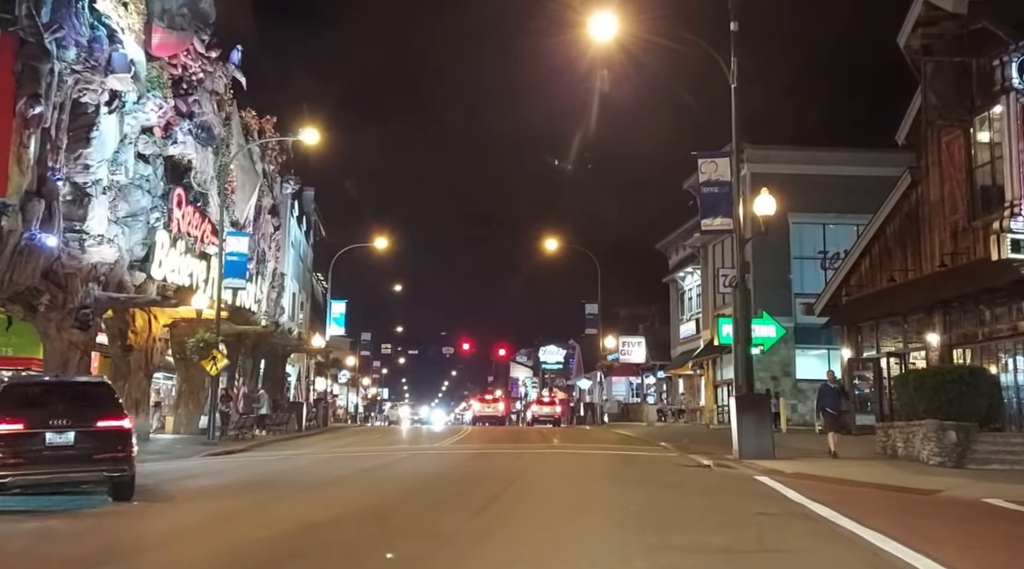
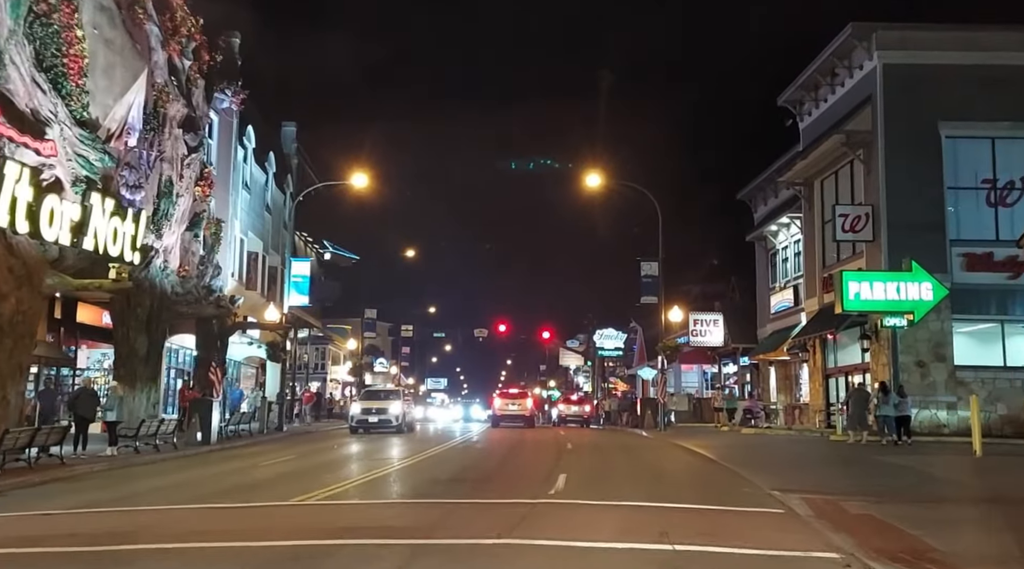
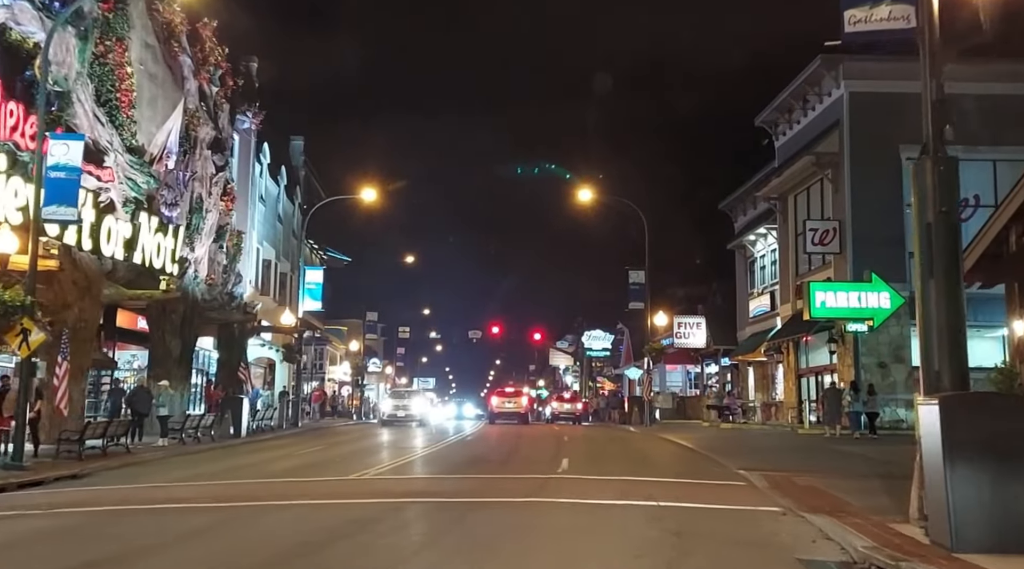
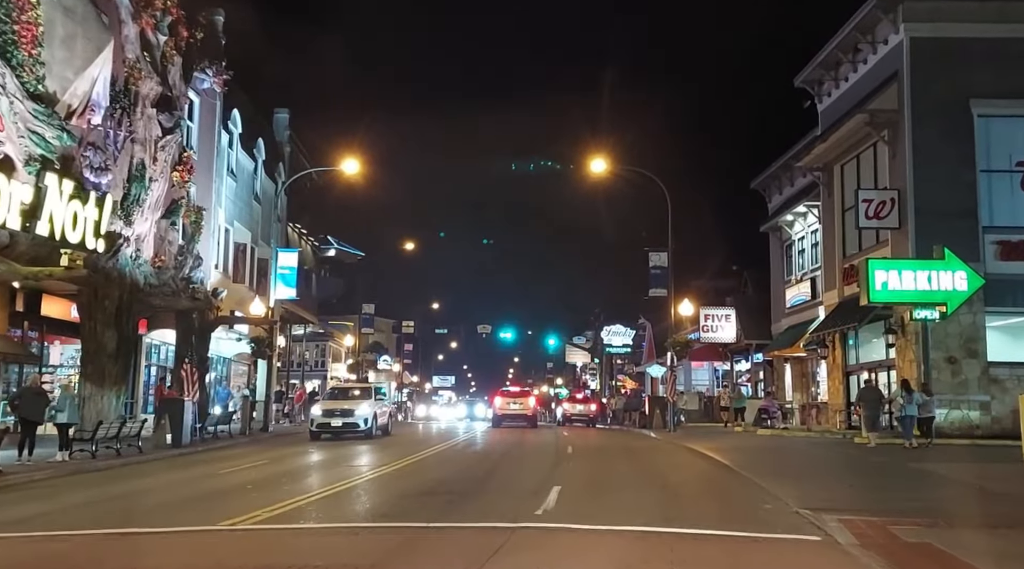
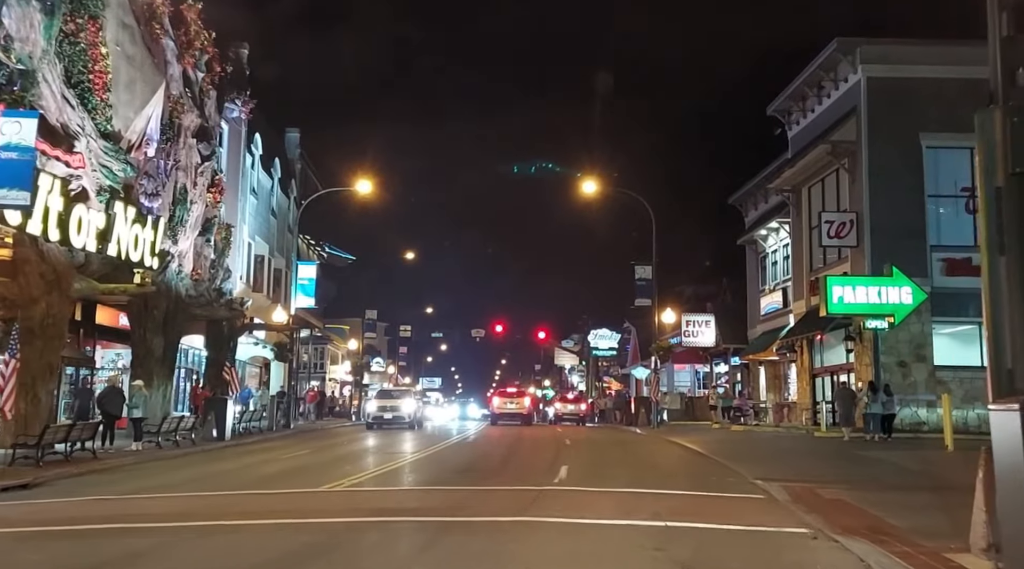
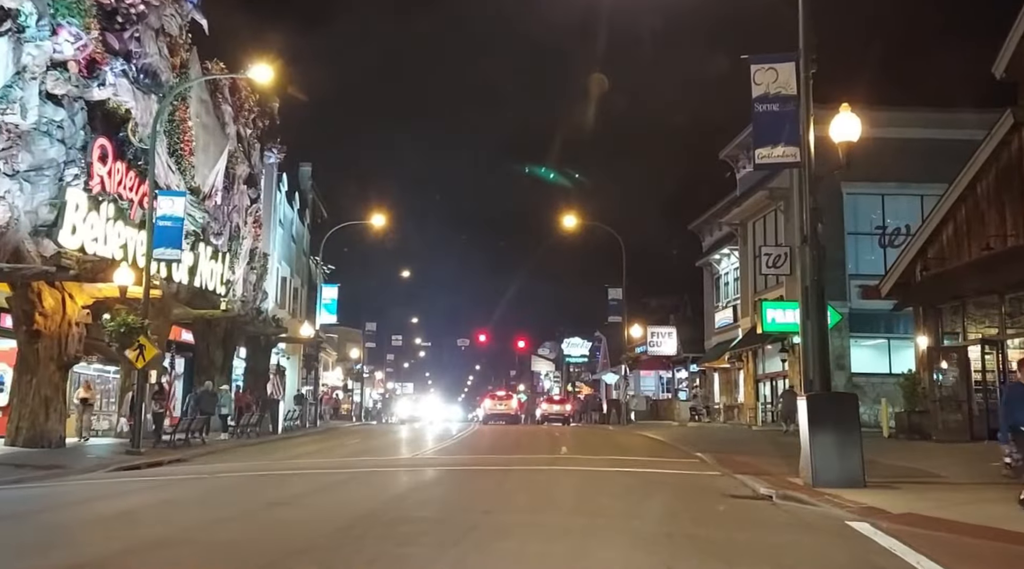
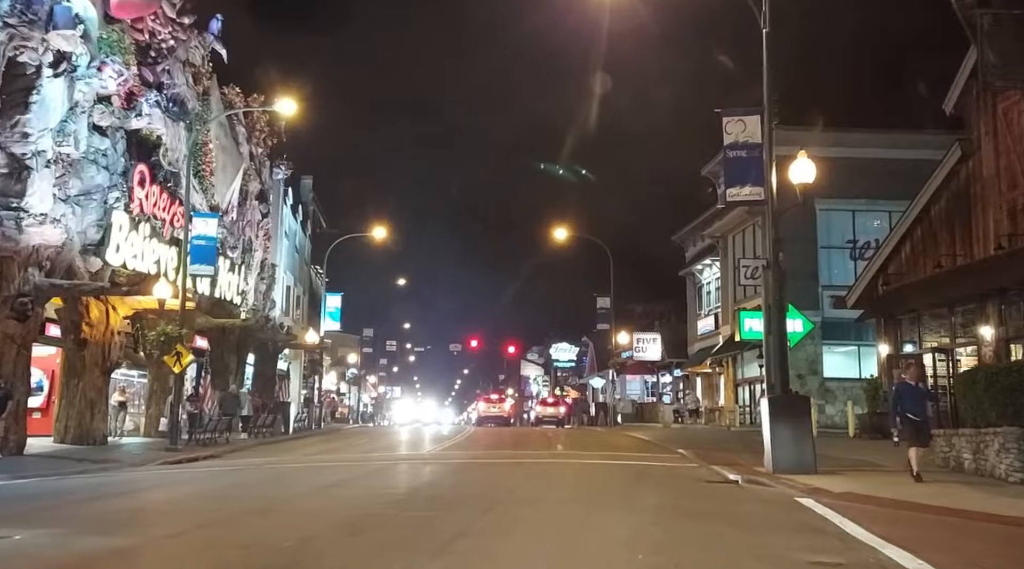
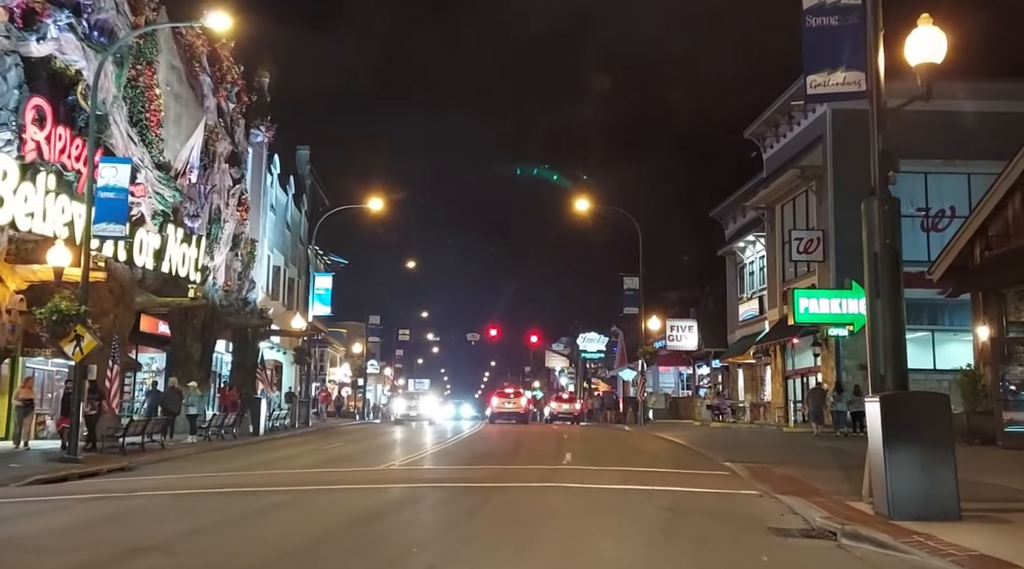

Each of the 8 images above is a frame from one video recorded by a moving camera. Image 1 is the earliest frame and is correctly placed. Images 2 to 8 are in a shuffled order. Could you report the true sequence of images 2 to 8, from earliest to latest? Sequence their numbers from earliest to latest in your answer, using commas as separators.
7, 6, 8, 3, 5, 2, 4
